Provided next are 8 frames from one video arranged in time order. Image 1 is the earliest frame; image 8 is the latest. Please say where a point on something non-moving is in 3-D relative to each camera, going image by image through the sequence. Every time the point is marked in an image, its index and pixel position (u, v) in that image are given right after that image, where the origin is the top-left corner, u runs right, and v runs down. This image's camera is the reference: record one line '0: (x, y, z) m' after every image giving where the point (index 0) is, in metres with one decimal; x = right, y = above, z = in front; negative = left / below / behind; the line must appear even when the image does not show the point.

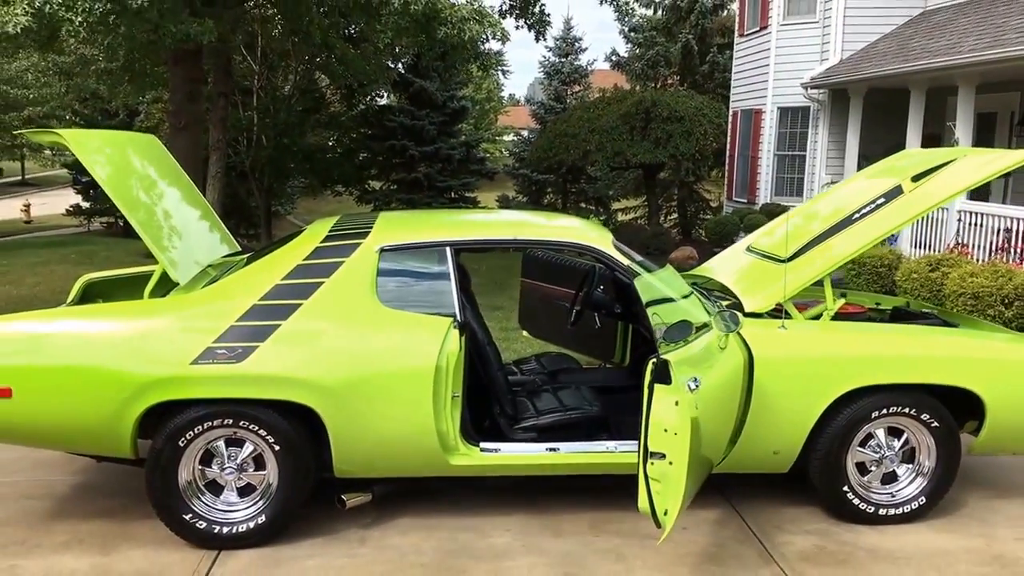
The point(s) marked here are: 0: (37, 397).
0: (-2.0, -0.4, +4.0) m
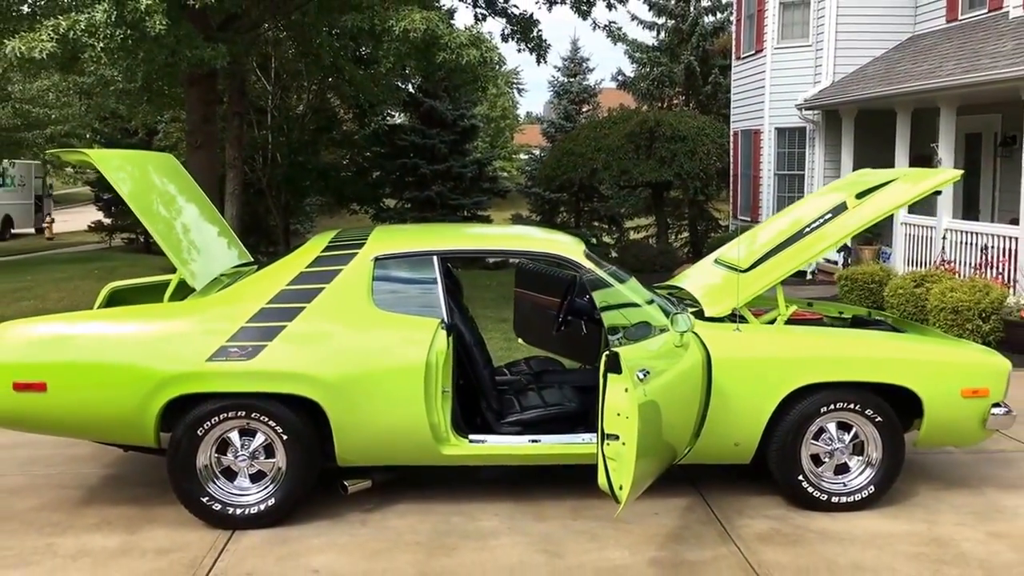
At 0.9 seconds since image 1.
0: (-2.1, -0.5, +4.4) m
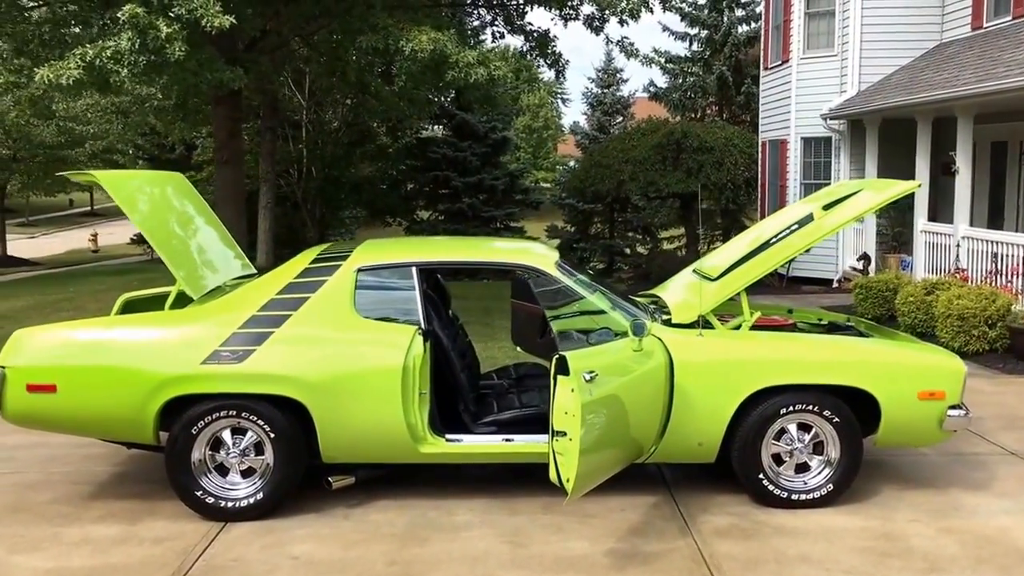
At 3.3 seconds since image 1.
0: (-2.2, -0.5, +4.8) m
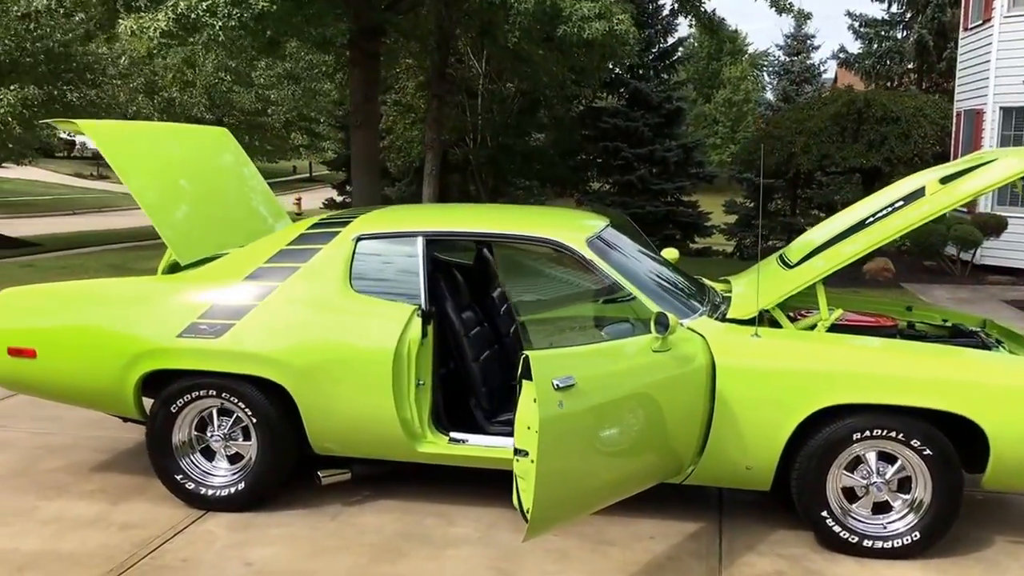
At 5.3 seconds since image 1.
0: (-2.2, -0.3, +4.5) m
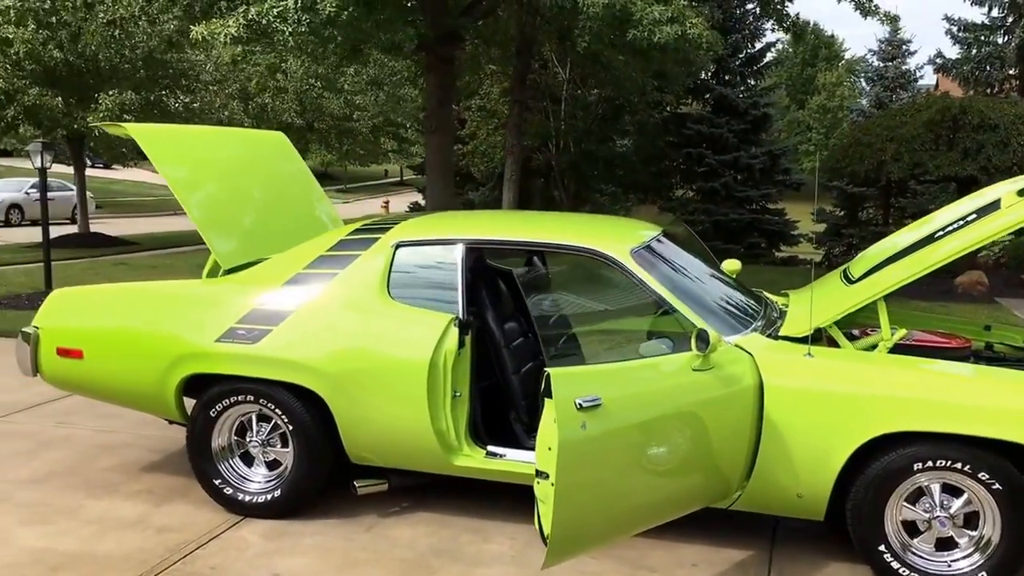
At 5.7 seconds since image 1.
0: (-2.0, -0.3, +4.5) m
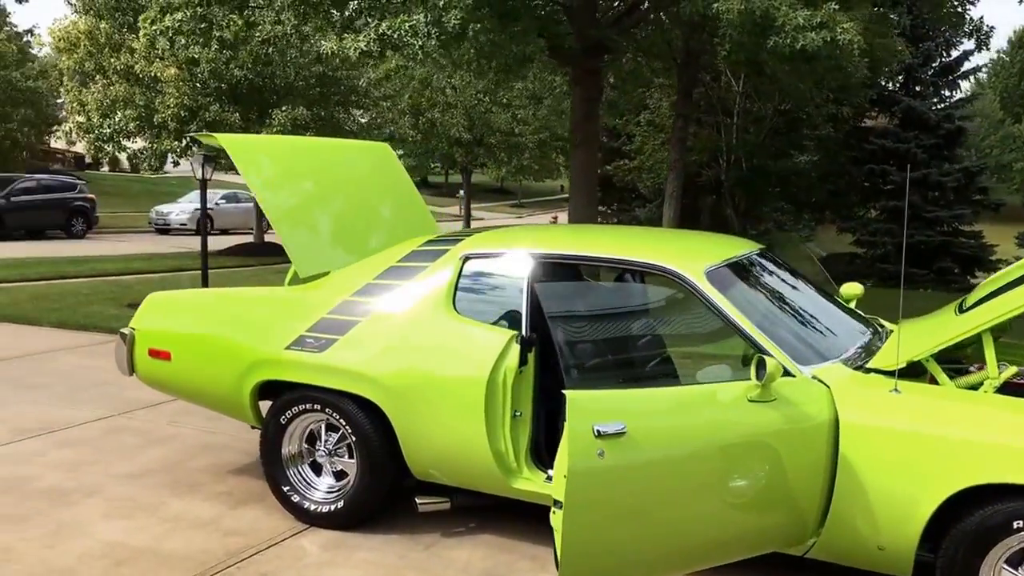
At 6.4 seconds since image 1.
0: (-1.6, -0.3, +4.7) m
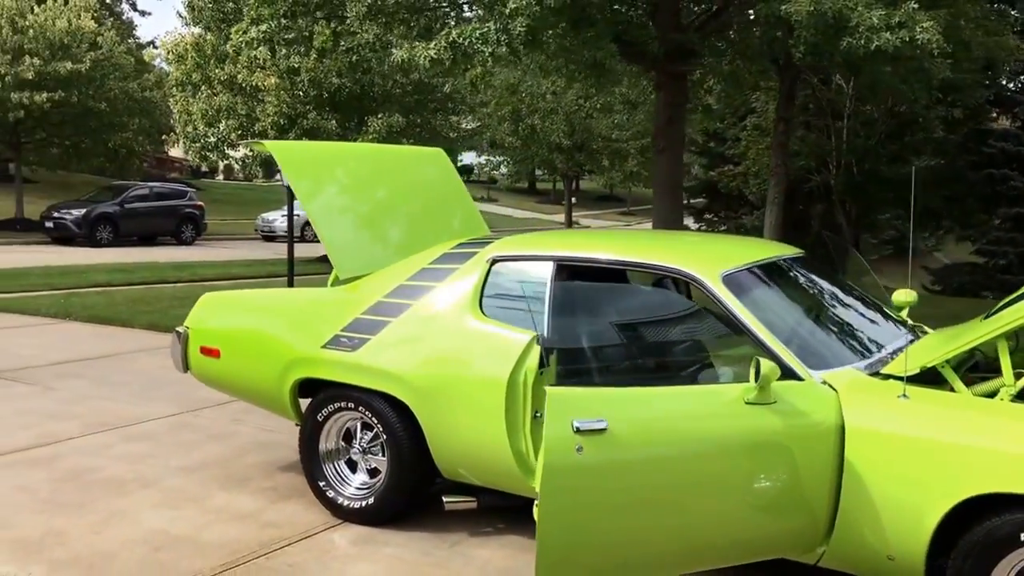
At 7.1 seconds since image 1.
0: (-1.4, -0.4, +4.9) m
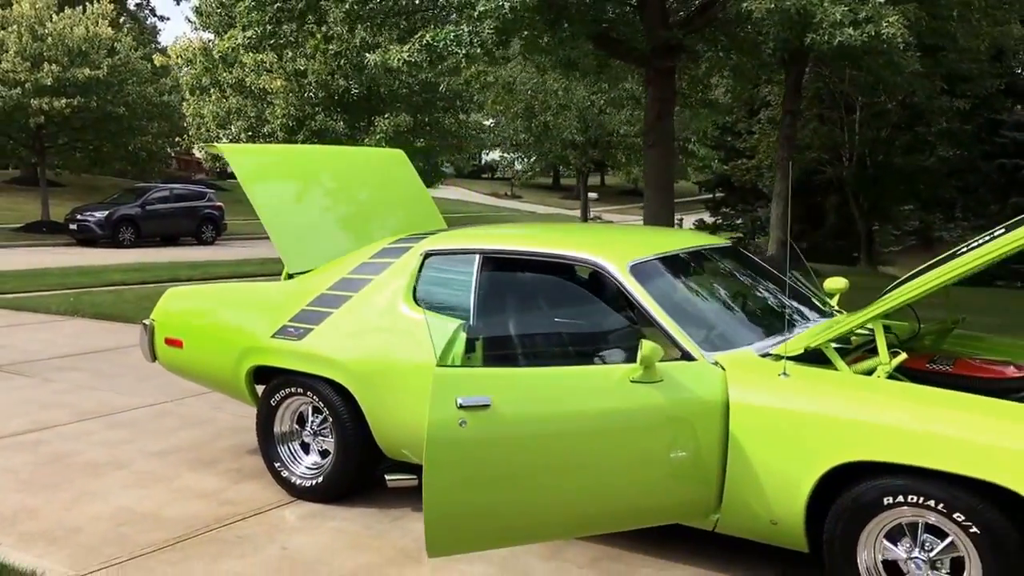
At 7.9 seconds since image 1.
0: (-1.7, -0.3, +5.2) m
